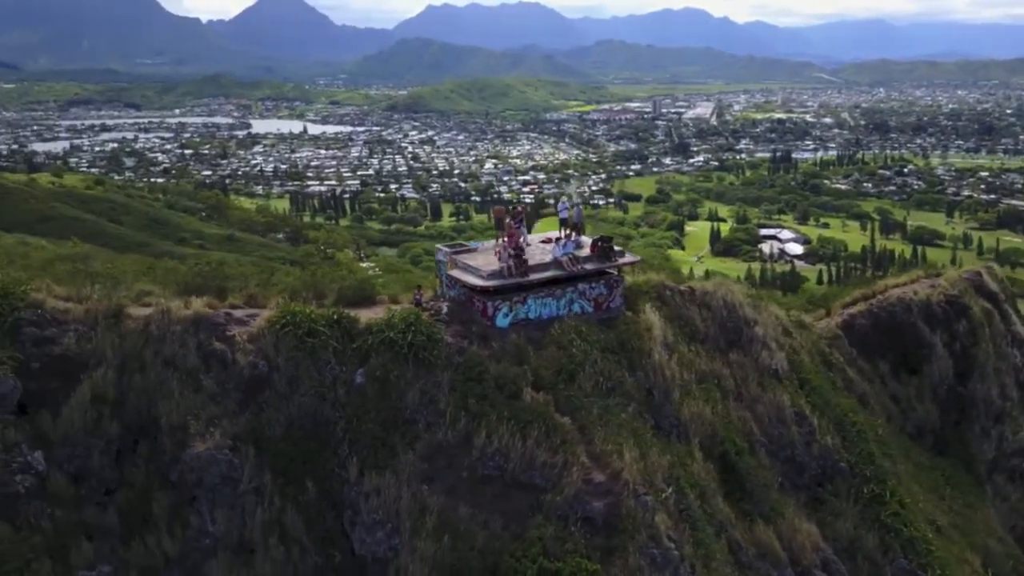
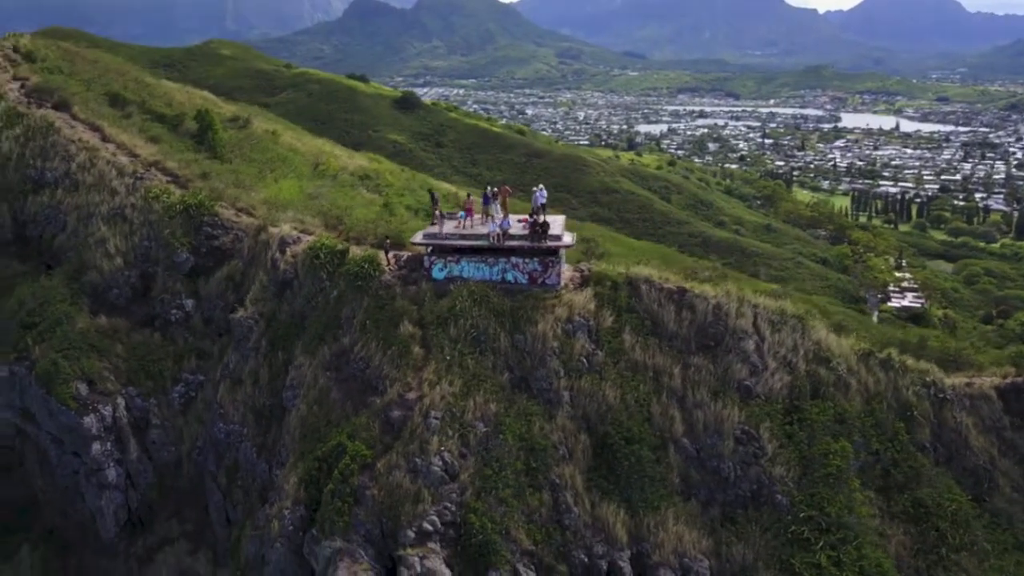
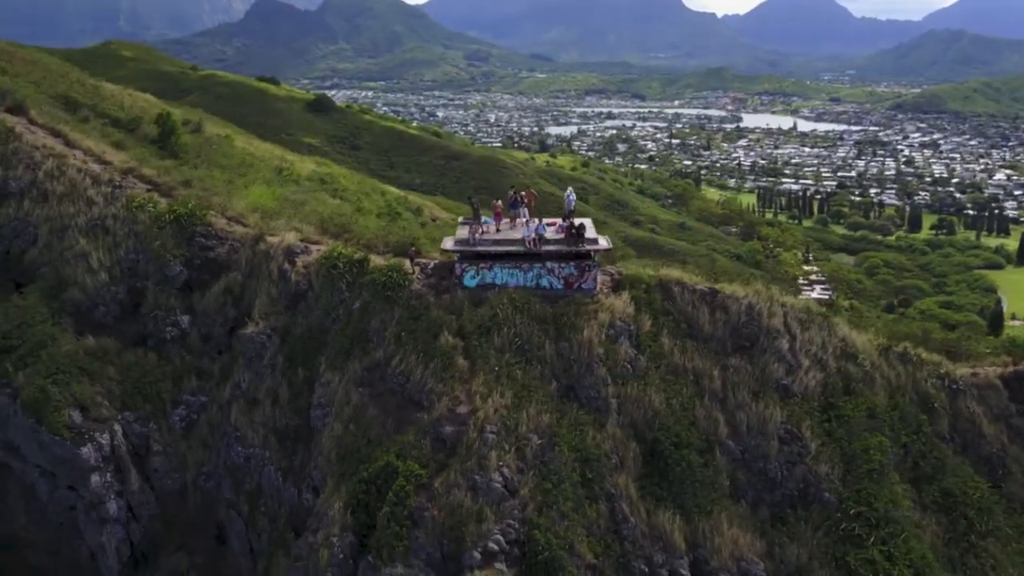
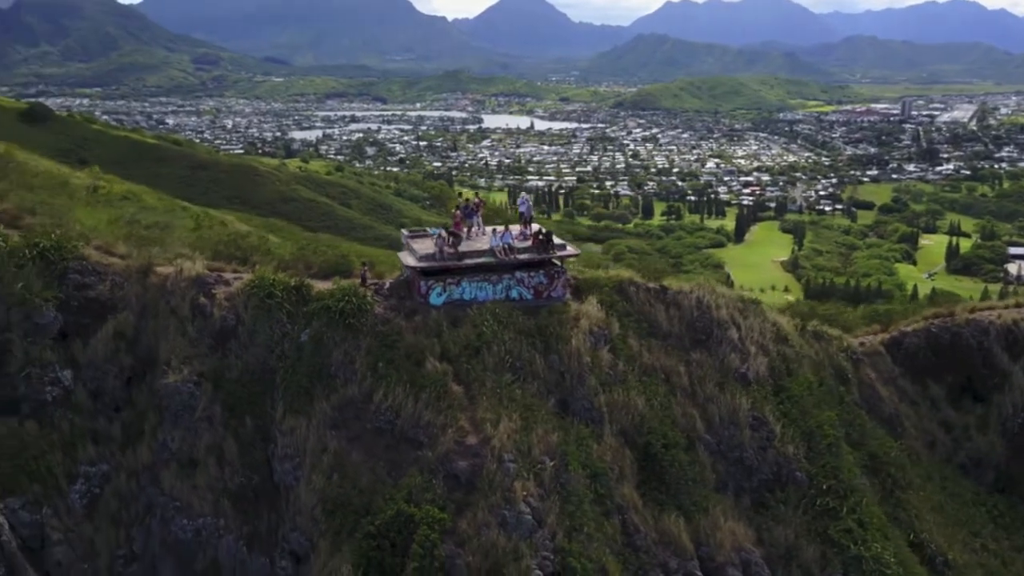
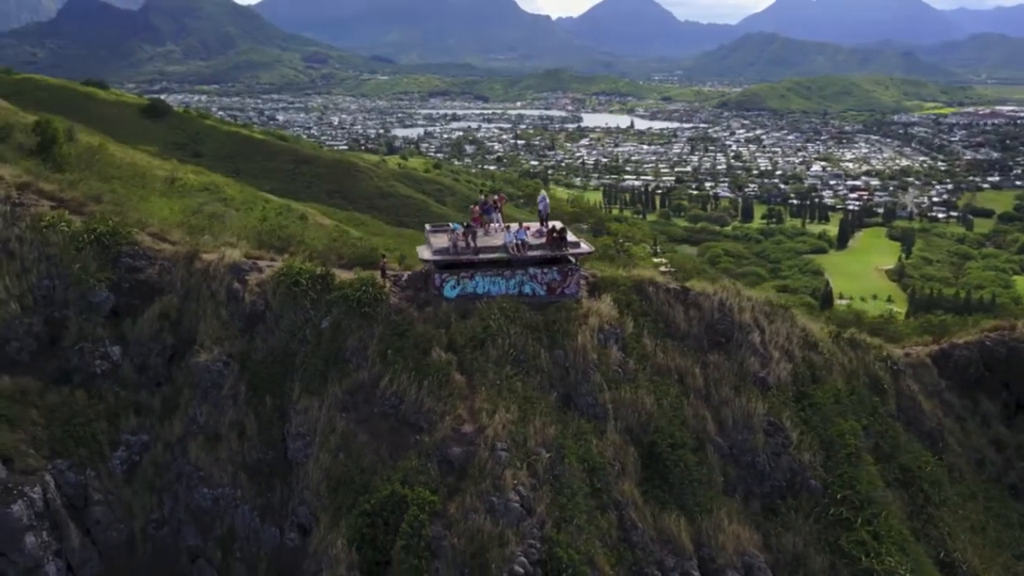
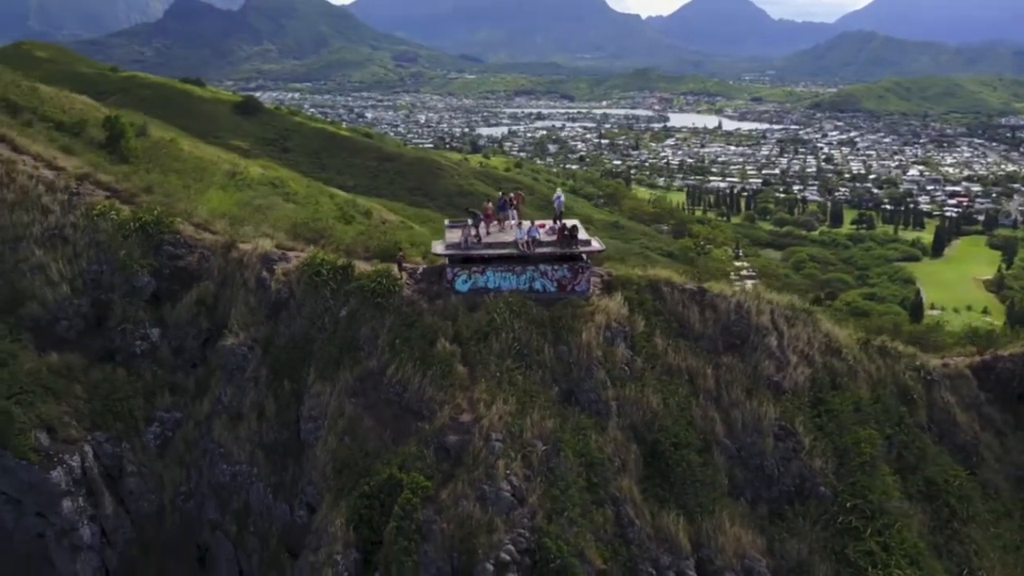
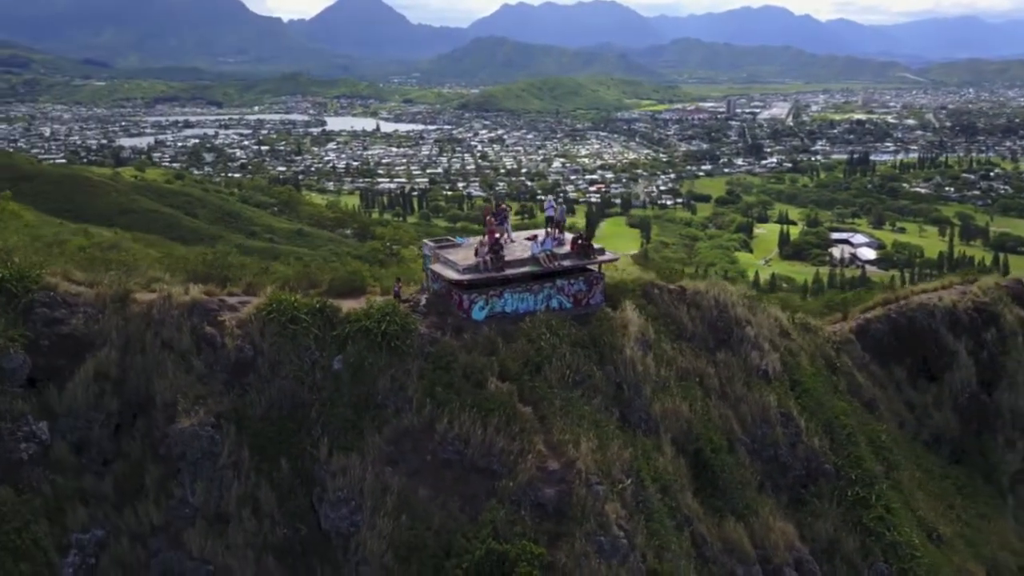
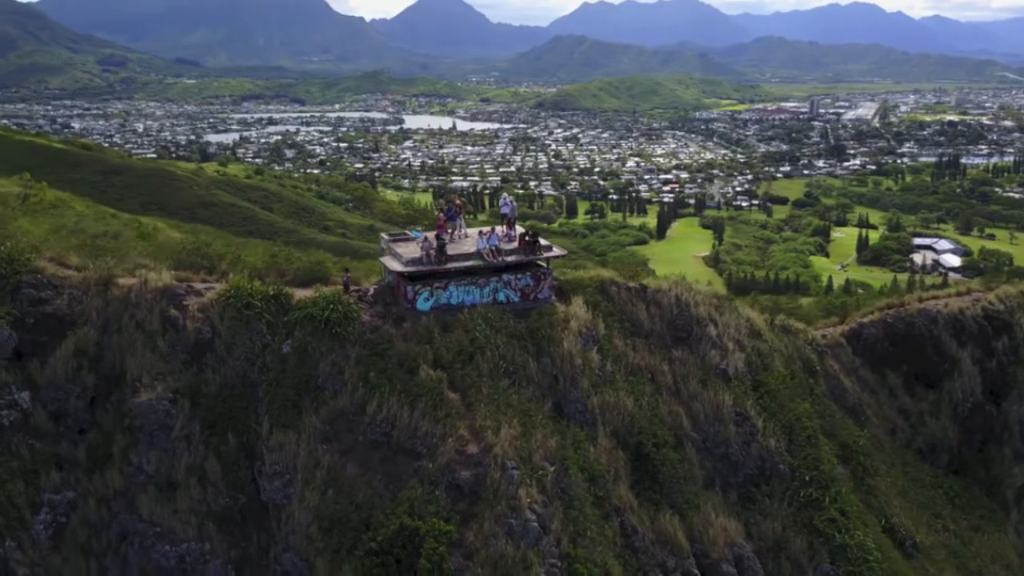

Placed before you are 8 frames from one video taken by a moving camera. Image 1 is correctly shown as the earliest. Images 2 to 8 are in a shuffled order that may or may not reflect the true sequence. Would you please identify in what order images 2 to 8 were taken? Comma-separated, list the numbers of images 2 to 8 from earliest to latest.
7, 8, 4, 5, 6, 3, 2
